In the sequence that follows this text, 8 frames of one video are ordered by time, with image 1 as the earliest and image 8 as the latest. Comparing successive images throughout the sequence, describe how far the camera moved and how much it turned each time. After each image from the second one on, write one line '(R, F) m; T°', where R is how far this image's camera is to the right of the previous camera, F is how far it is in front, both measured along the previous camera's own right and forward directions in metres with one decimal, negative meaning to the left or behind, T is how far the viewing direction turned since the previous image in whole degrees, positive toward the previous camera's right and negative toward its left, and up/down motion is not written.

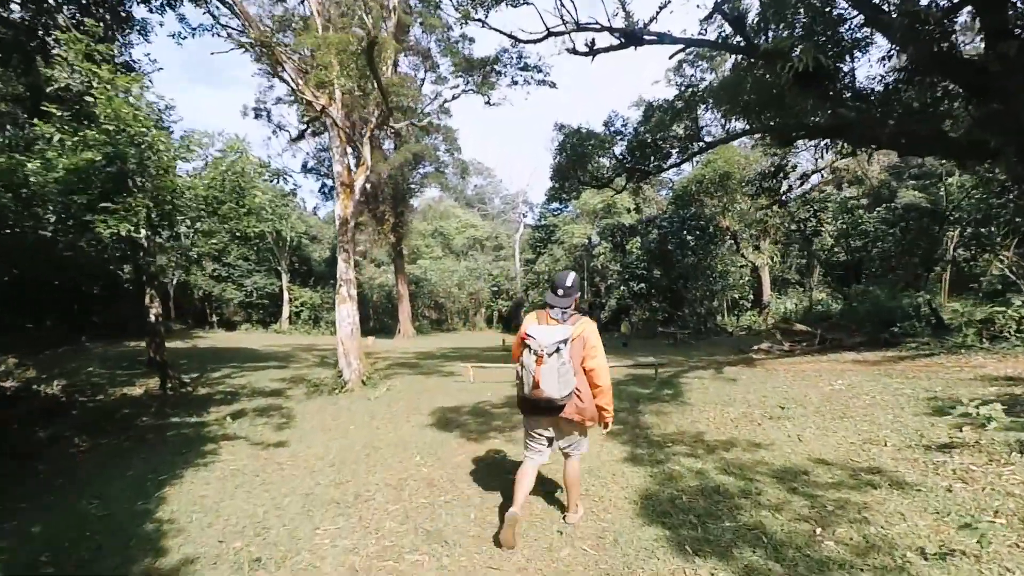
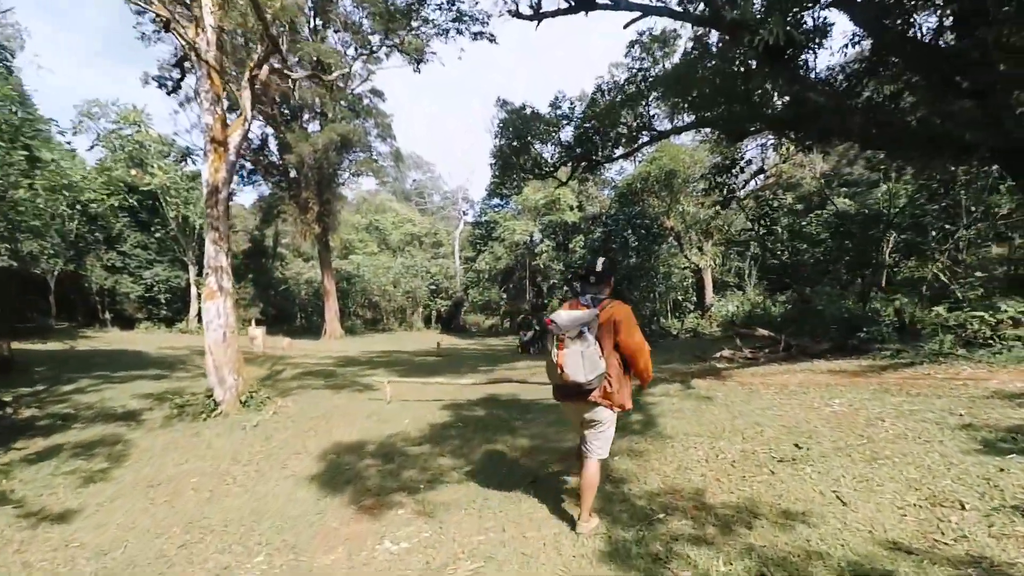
(+0.1, +1.5) m; +6°
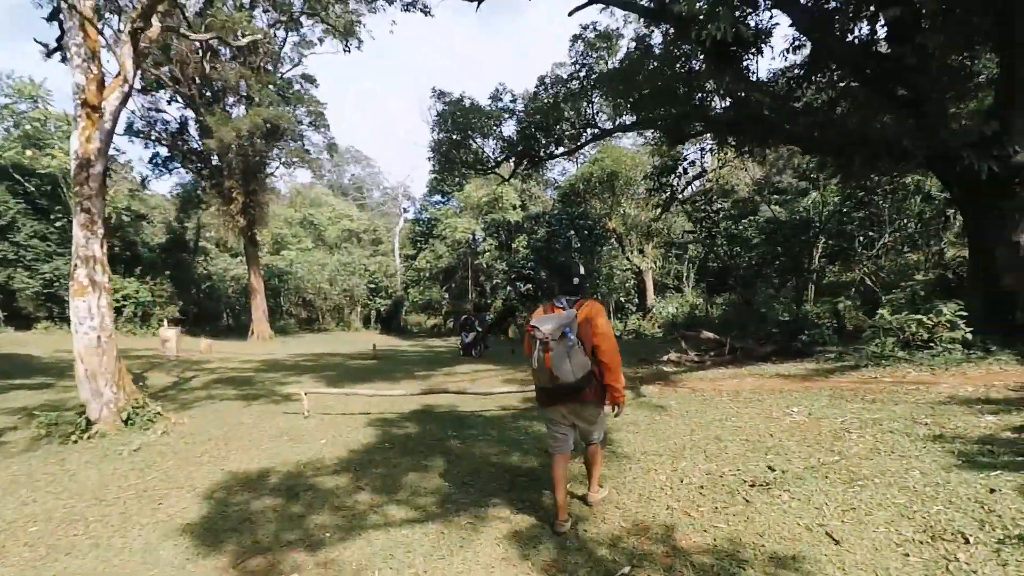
(0.0, +0.6) m; +6°
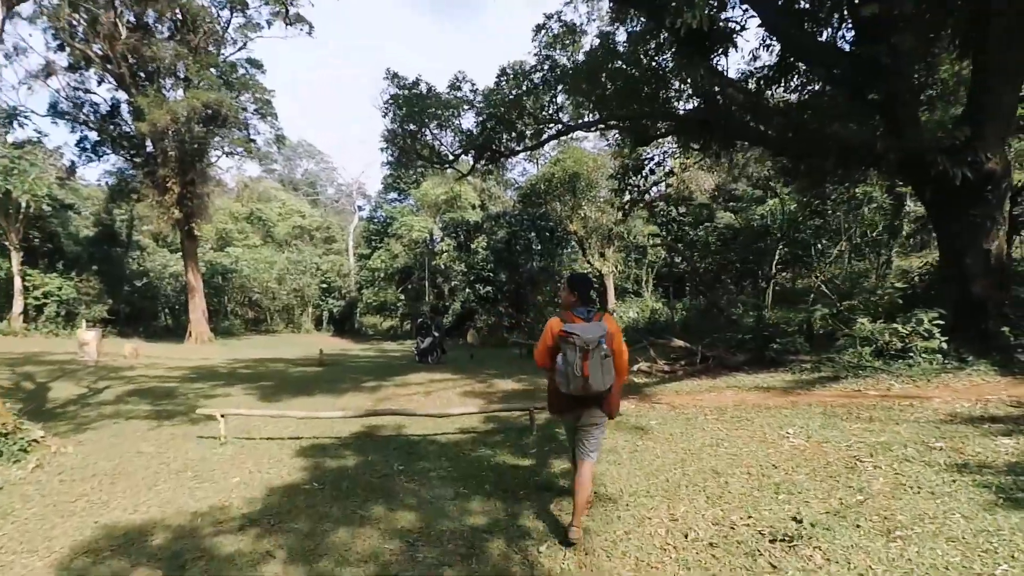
(0.0, +0.7) m; +4°
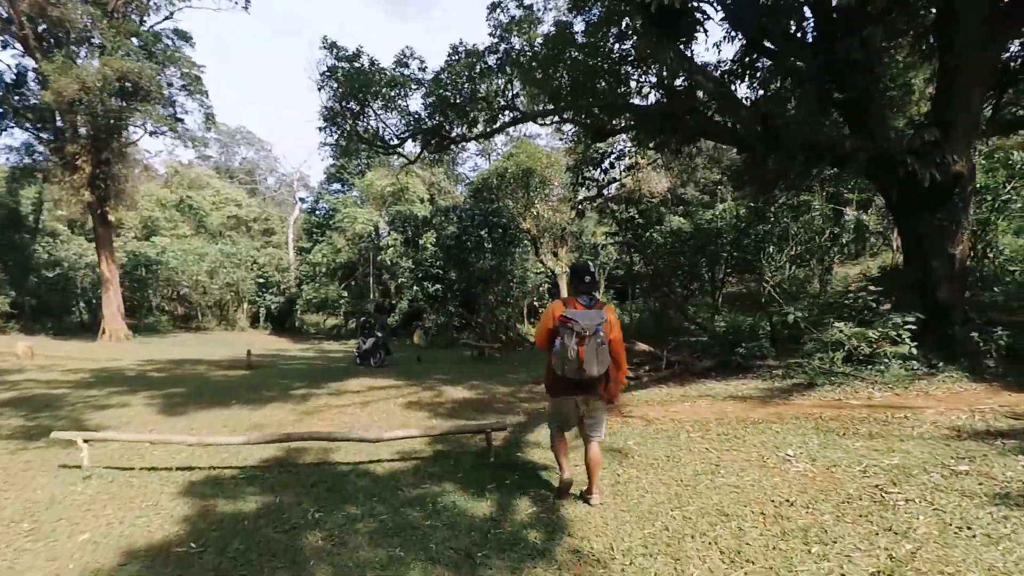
(0.0, +0.8) m; +5°
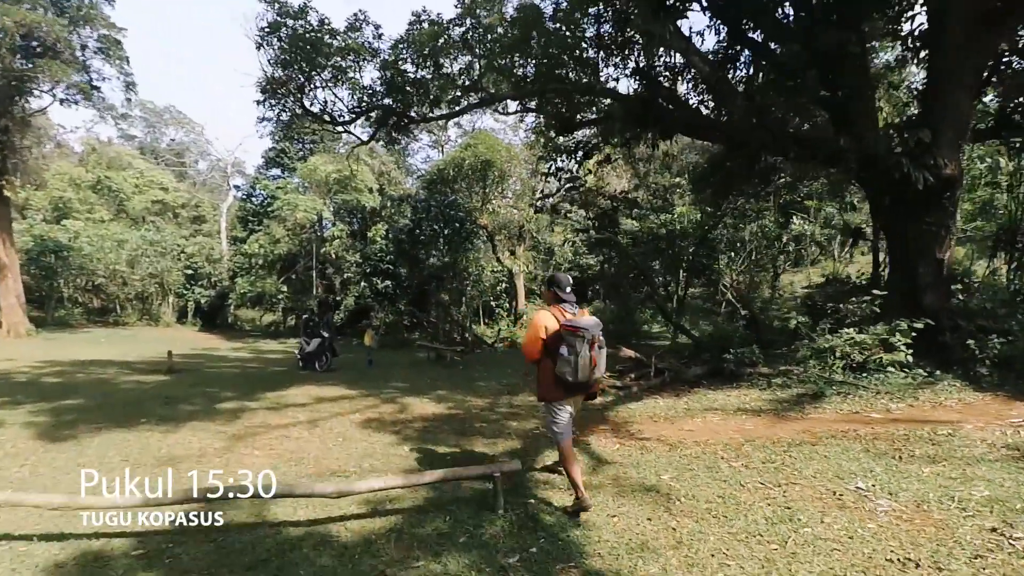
(-0.3, +0.9) m; +6°
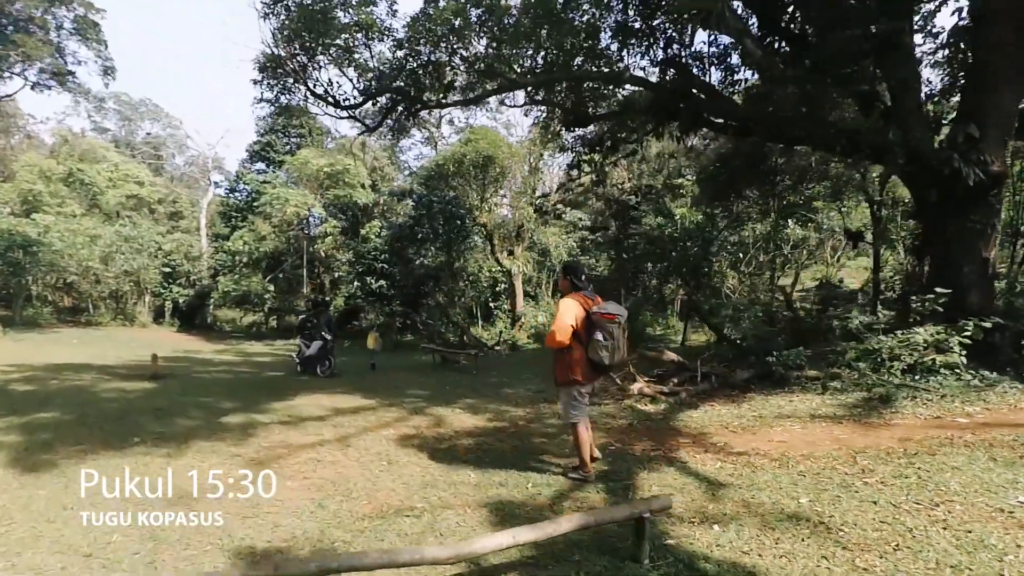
(-0.6, +0.6) m; +2°
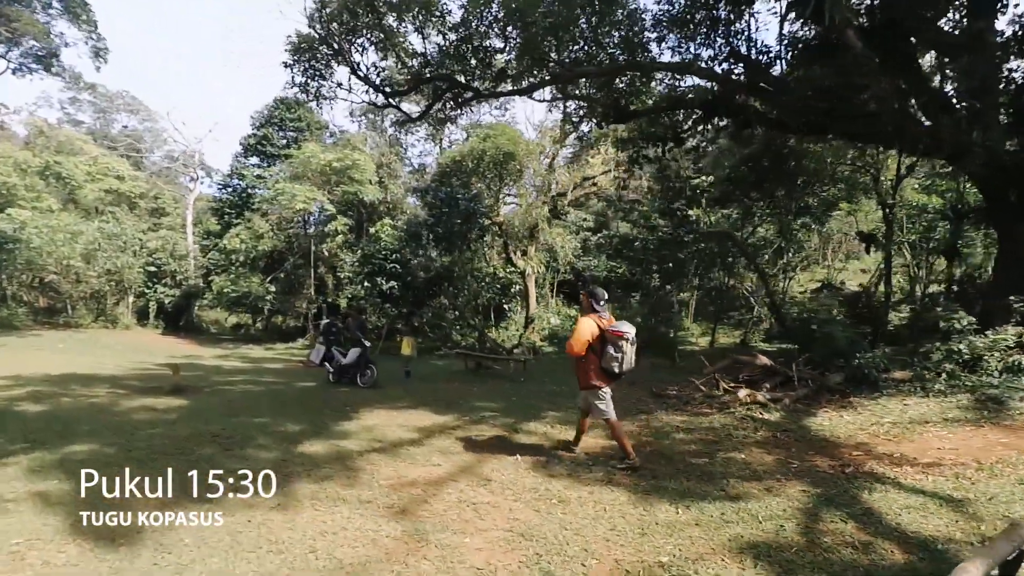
(-1.1, +0.5) m; +3°
